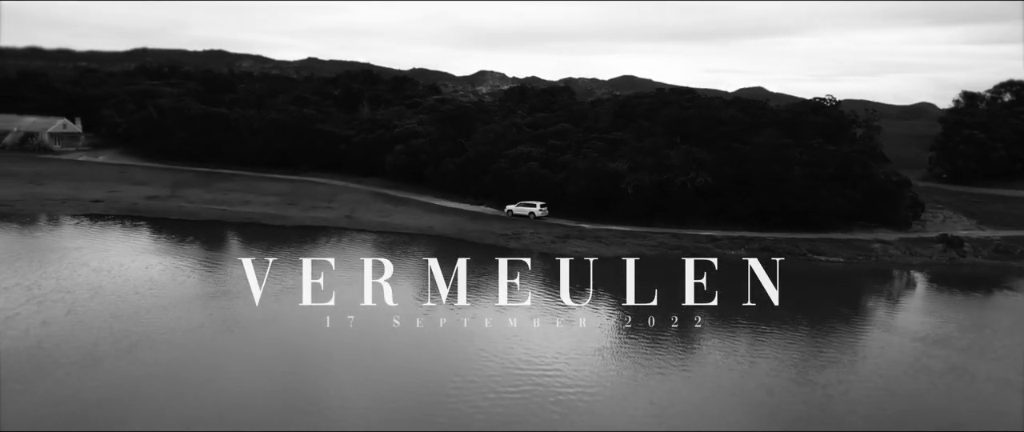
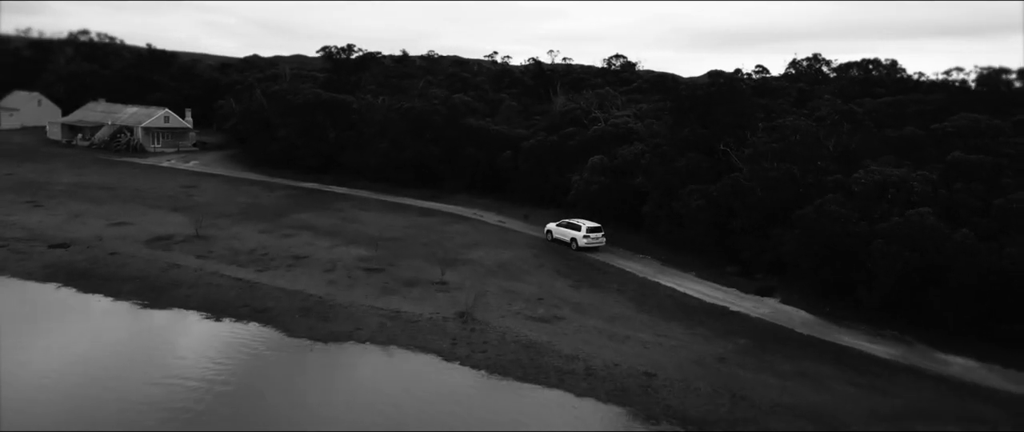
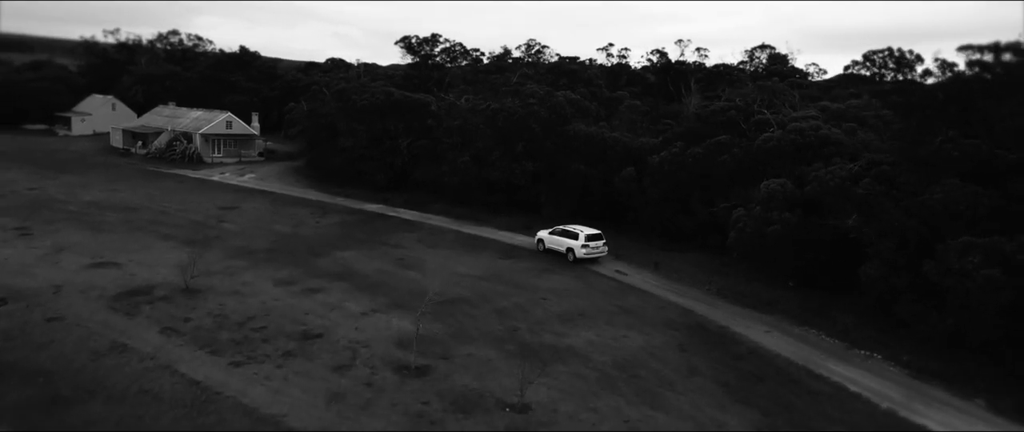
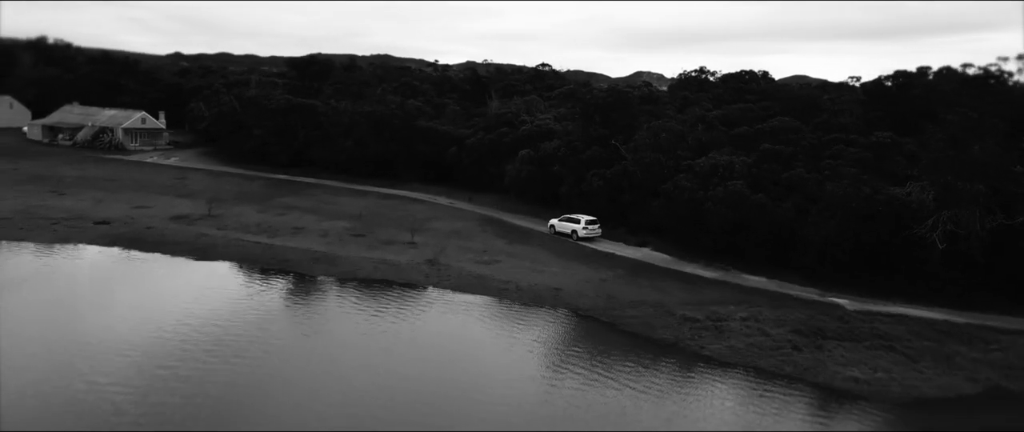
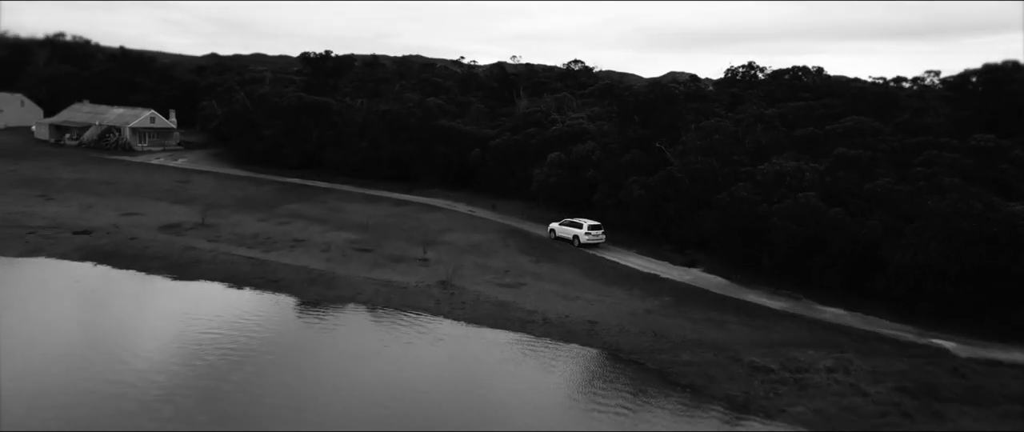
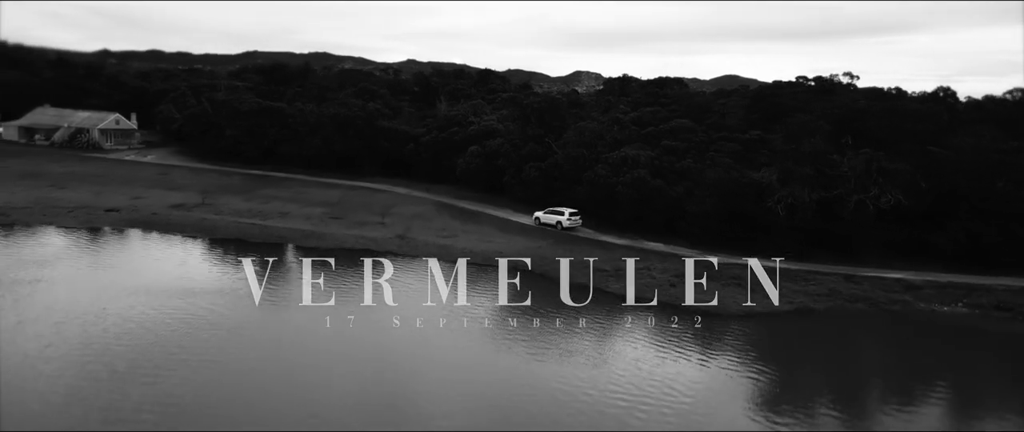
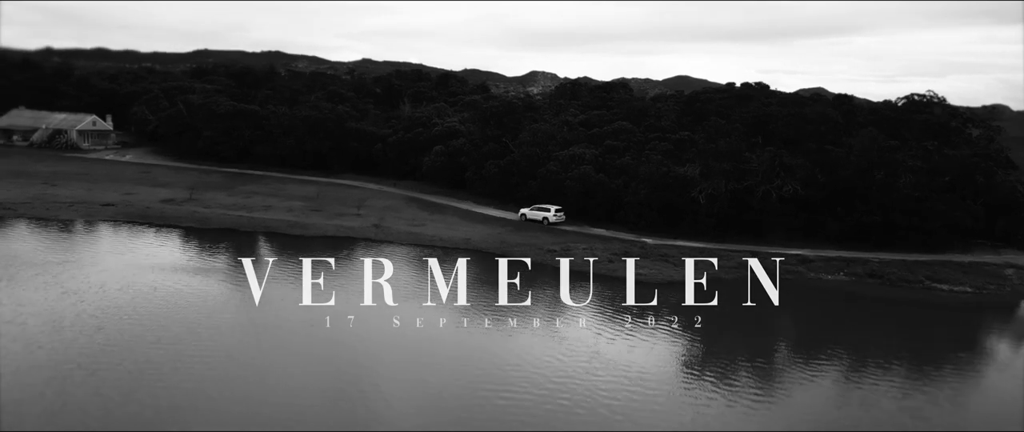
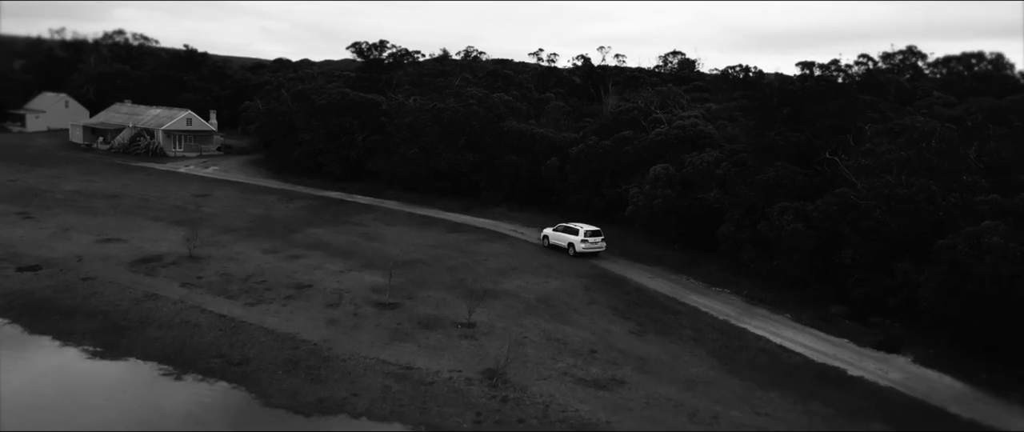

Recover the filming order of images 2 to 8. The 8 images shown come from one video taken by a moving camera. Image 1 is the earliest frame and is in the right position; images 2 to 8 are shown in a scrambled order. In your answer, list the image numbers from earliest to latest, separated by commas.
7, 6, 4, 5, 2, 8, 3
